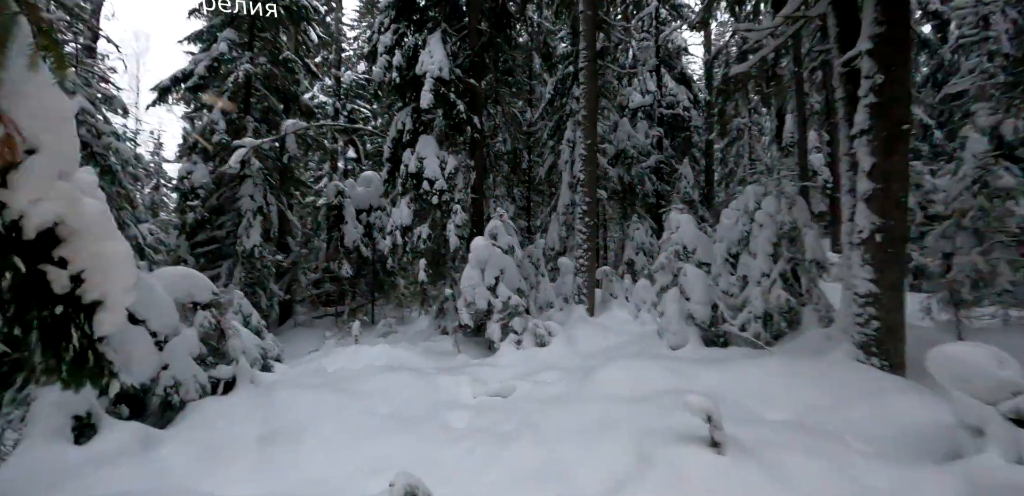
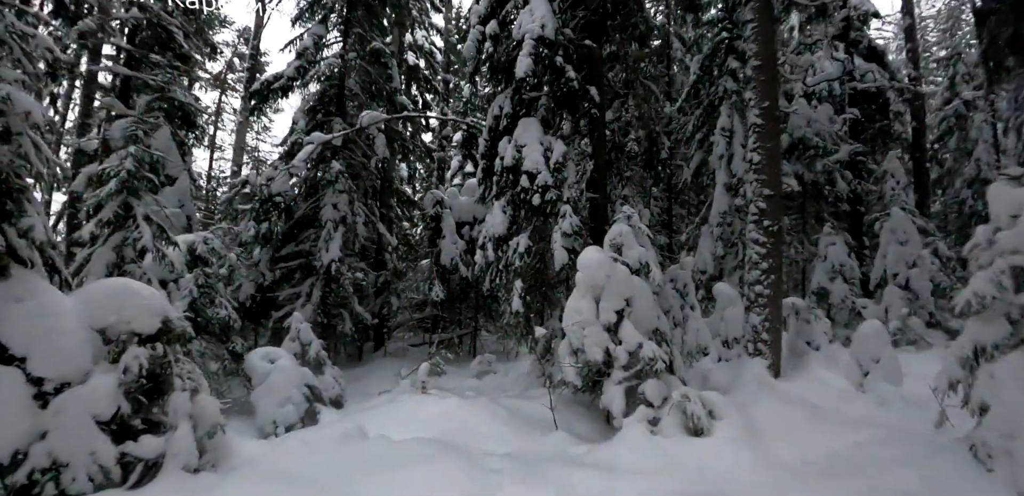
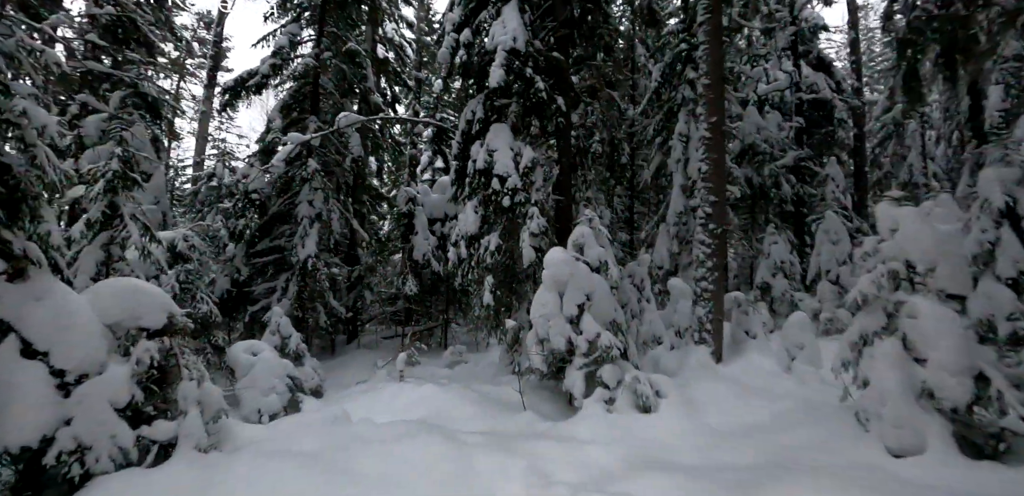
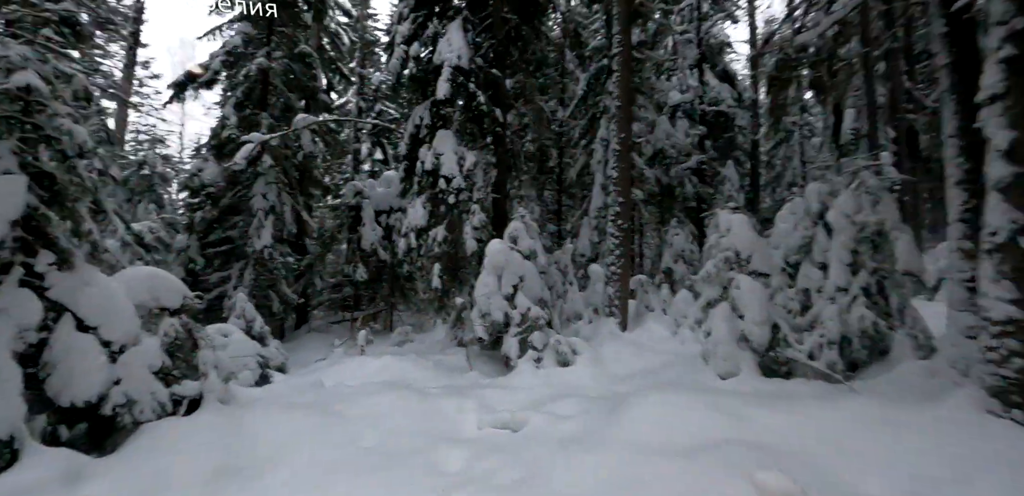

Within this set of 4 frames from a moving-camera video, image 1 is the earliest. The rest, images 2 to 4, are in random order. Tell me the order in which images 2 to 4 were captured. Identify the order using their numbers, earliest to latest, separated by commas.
4, 3, 2
